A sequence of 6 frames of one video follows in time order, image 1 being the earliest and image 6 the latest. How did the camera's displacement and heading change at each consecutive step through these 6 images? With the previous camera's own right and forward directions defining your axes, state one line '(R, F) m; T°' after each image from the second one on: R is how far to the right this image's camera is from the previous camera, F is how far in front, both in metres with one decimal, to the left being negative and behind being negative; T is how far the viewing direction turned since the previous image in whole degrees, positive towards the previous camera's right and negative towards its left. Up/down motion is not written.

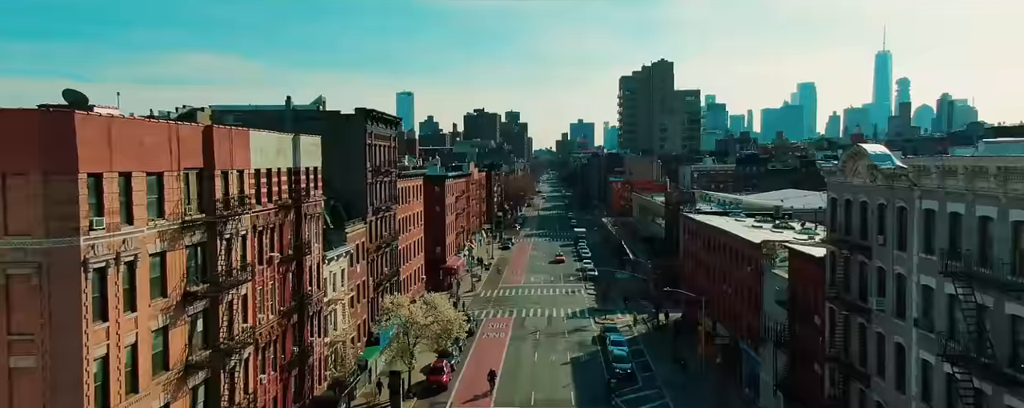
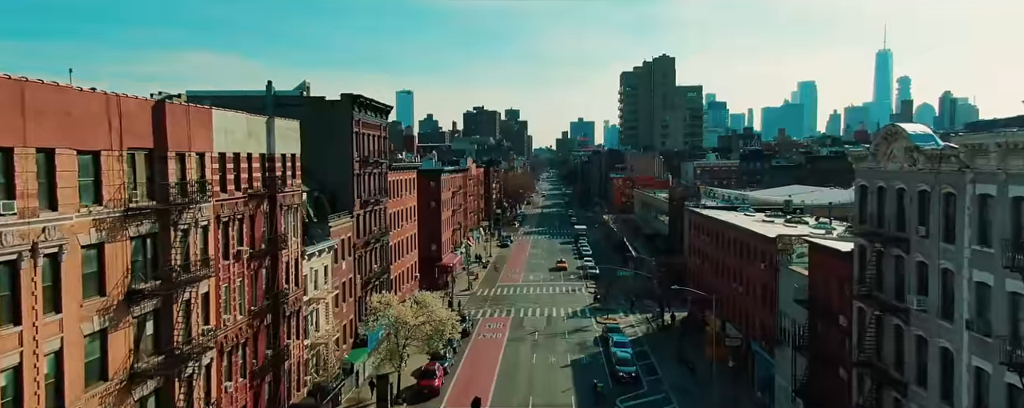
(+0.2, +3.4) m; 0°
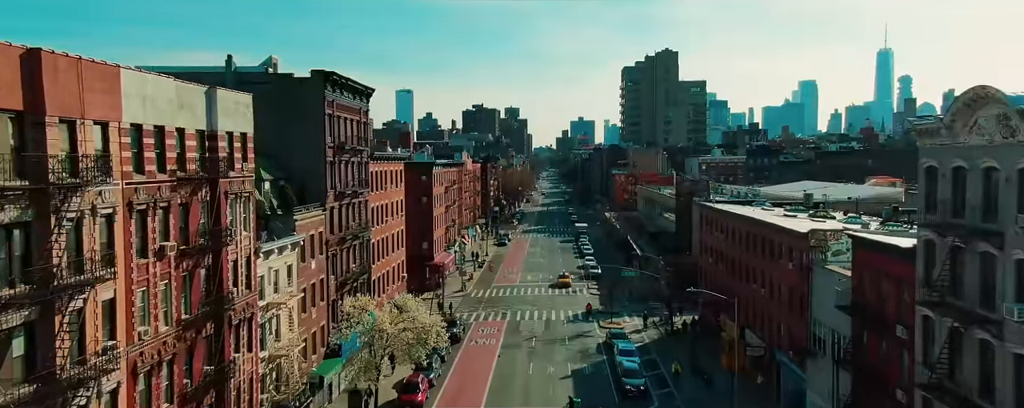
(+0.4, +5.8) m; 0°
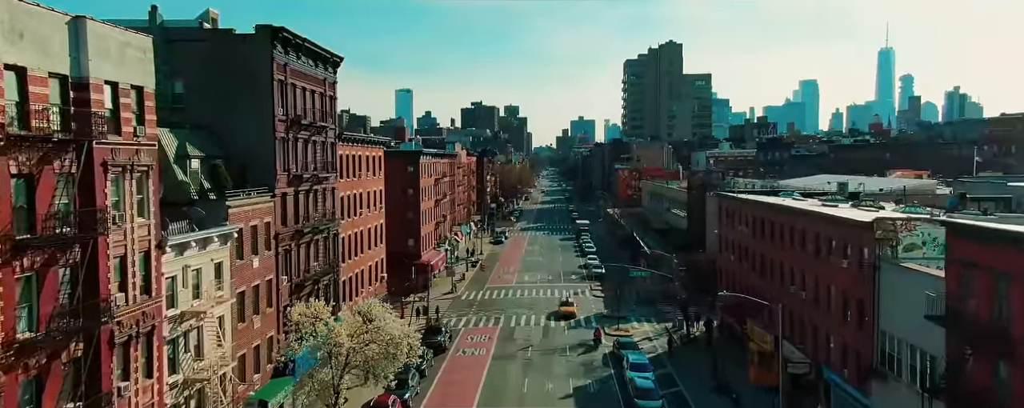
(+0.5, +8.0) m; 0°
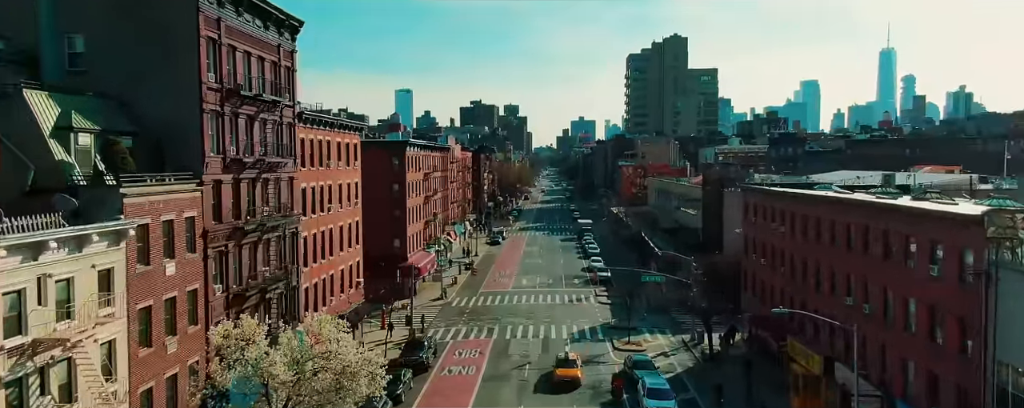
(+0.4, +7.7) m; 0°
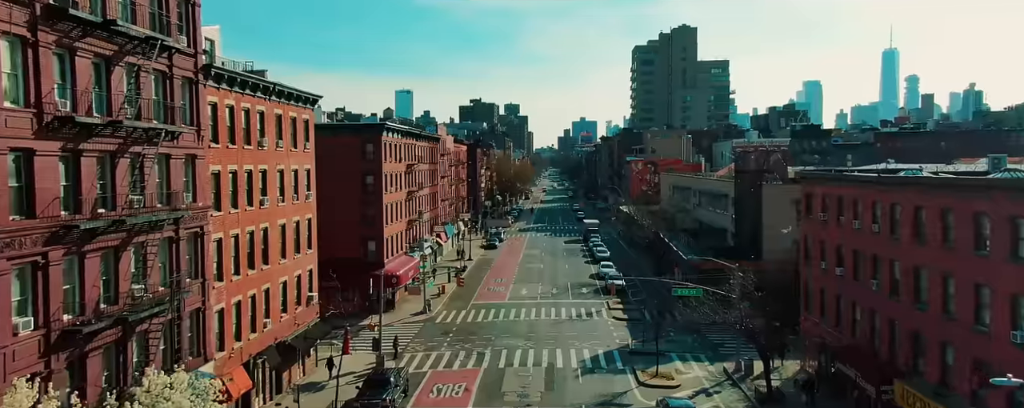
(+0.4, +11.5) m; 0°
